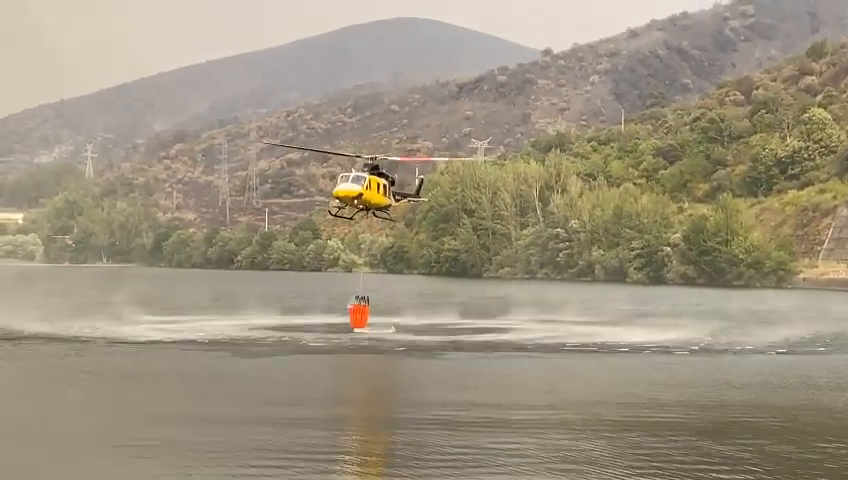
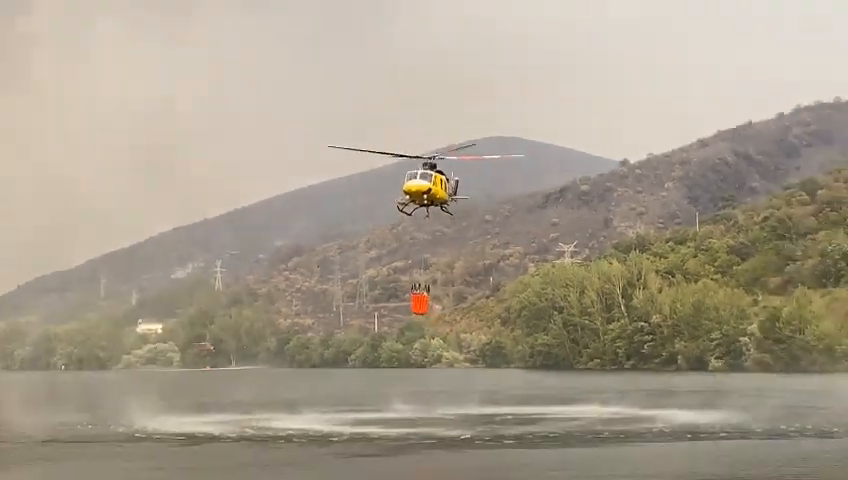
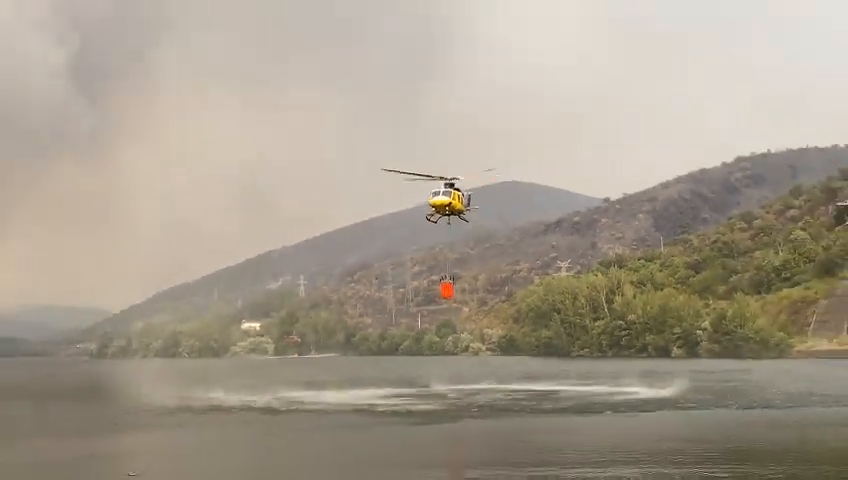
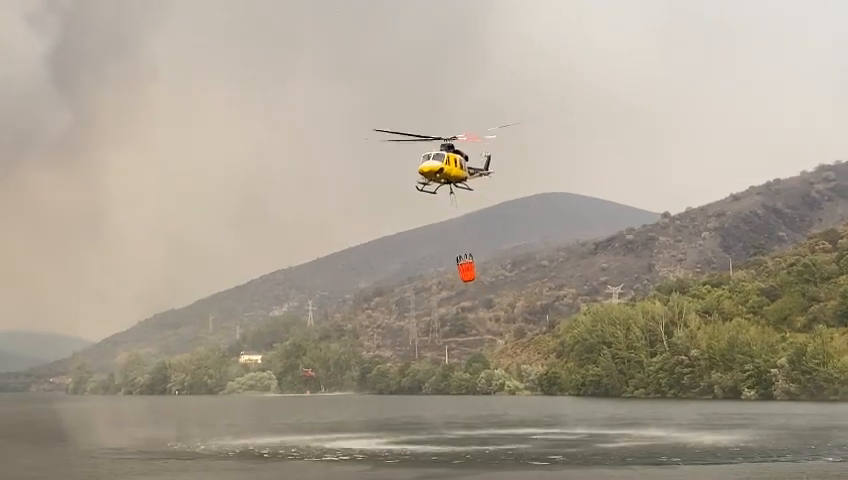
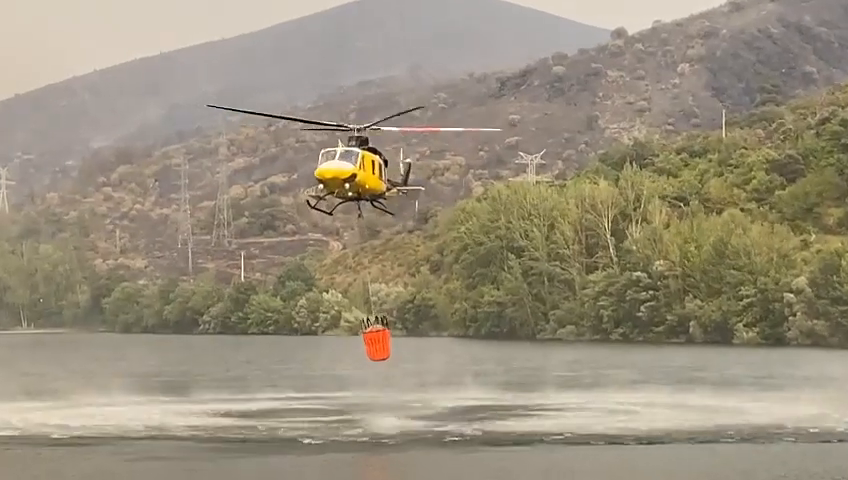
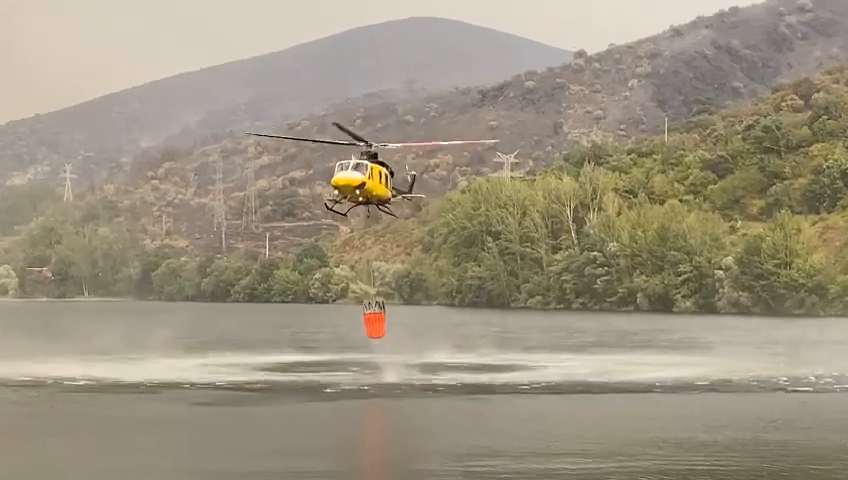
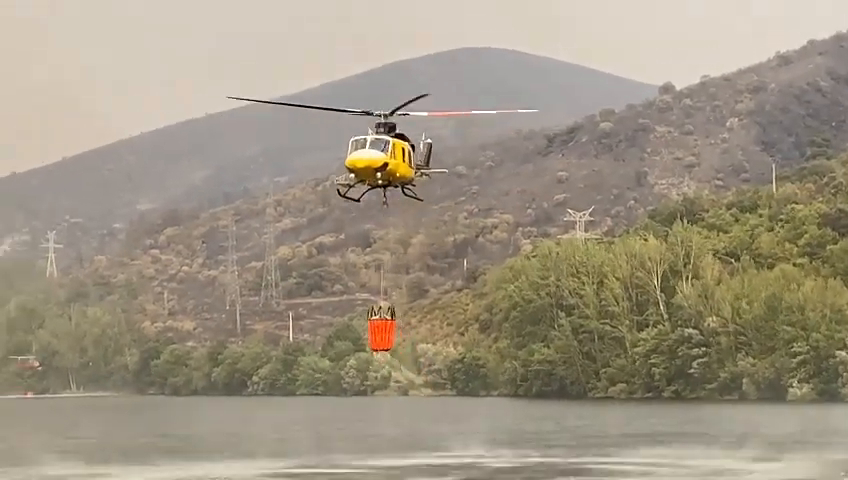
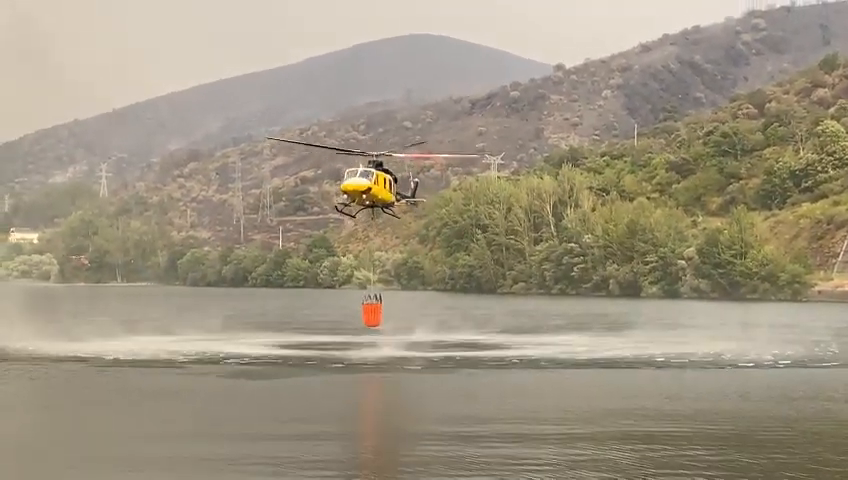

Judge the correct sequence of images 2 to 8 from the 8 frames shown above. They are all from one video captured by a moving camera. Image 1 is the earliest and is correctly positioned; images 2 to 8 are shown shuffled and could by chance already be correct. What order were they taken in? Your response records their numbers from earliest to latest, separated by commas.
8, 6, 5, 7, 2, 3, 4
